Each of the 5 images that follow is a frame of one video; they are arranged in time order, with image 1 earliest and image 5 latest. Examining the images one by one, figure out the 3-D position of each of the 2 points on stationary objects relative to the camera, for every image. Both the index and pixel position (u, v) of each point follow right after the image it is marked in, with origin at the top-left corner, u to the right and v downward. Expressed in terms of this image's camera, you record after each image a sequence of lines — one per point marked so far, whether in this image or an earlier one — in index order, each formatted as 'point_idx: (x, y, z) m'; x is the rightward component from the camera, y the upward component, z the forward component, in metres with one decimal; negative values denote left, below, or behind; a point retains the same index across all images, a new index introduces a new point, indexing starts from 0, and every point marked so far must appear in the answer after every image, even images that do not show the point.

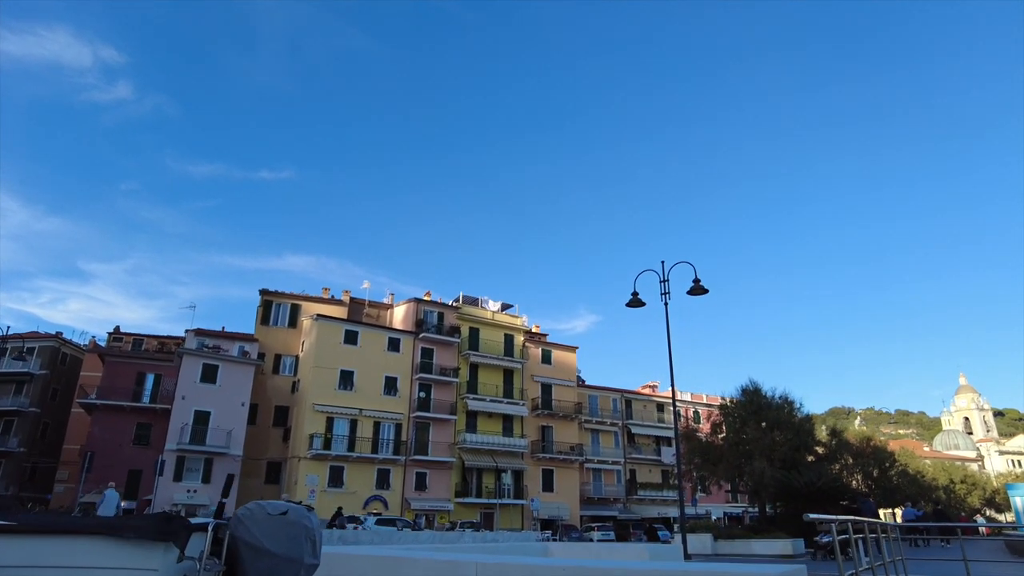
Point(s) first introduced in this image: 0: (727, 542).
0: (+6.1, -7.2, +18.5) m
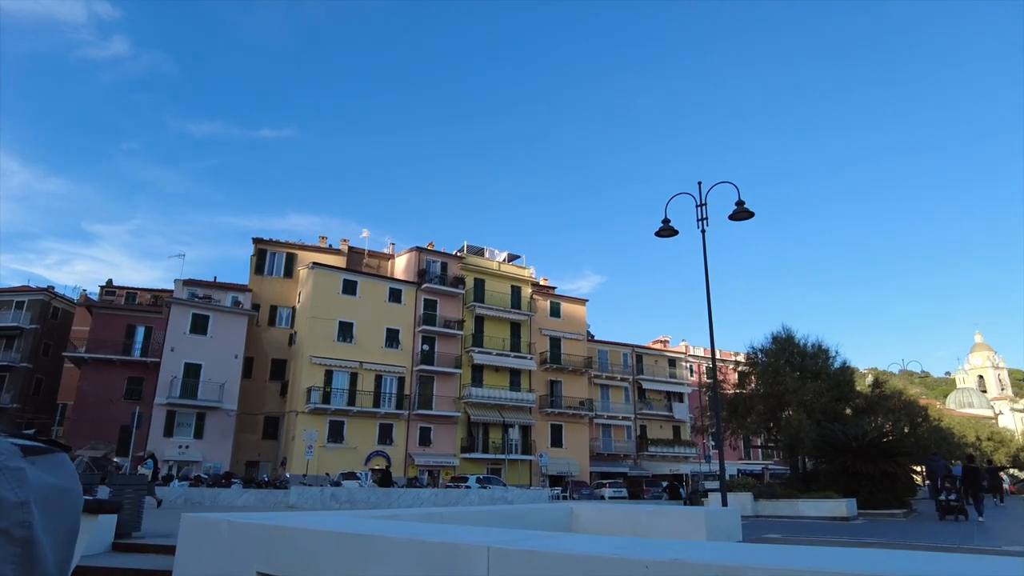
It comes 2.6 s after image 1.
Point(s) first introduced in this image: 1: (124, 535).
0: (+6.4, -5.3, +16.4) m
1: (-5.1, -3.2, +8.6) m
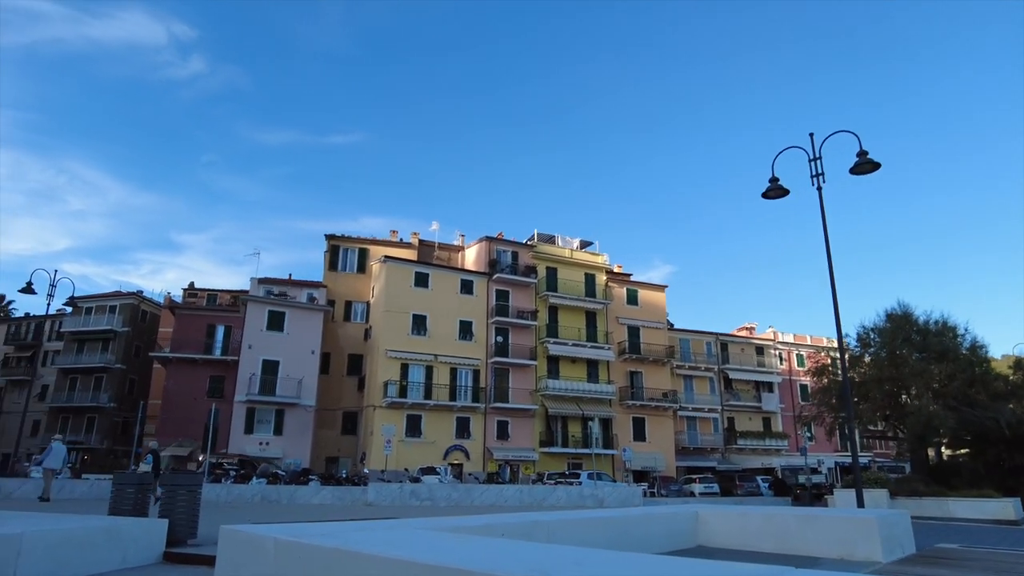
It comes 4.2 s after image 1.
0: (+8.5, -4.5, +14.1) m
1: (-3.8, -2.9, +7.5) m
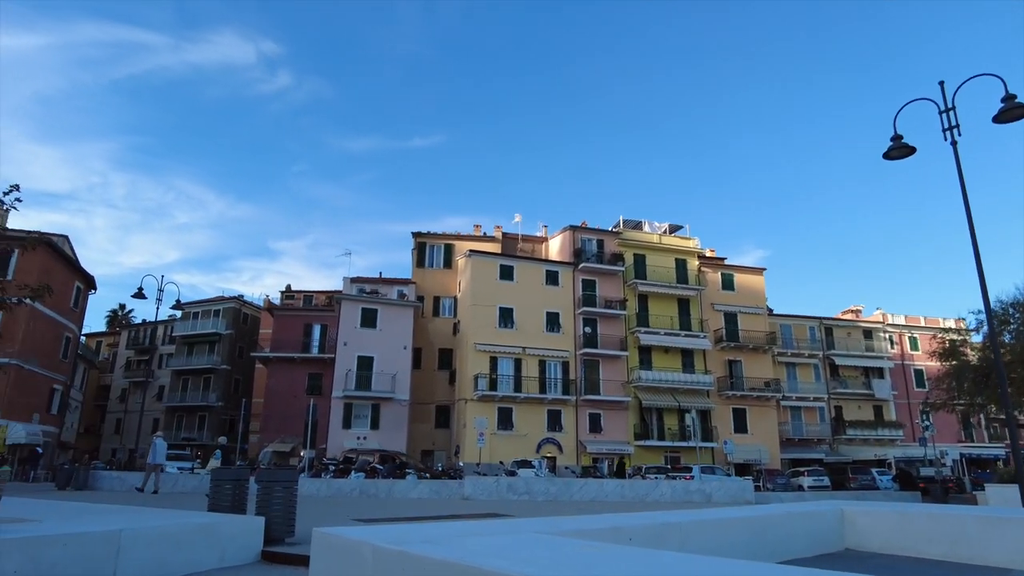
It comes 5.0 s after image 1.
0: (+10.5, -3.9, +12.2) m
1: (-2.6, -2.8, +7.2) m
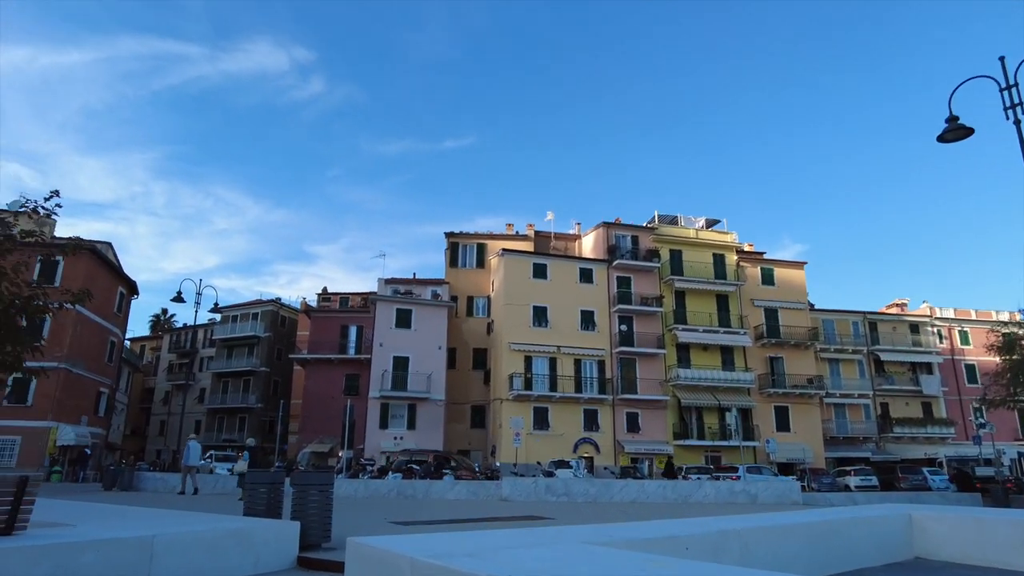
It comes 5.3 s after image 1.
0: (+11.2, -3.6, +11.4) m
1: (-2.1, -2.8, +7.0) m
